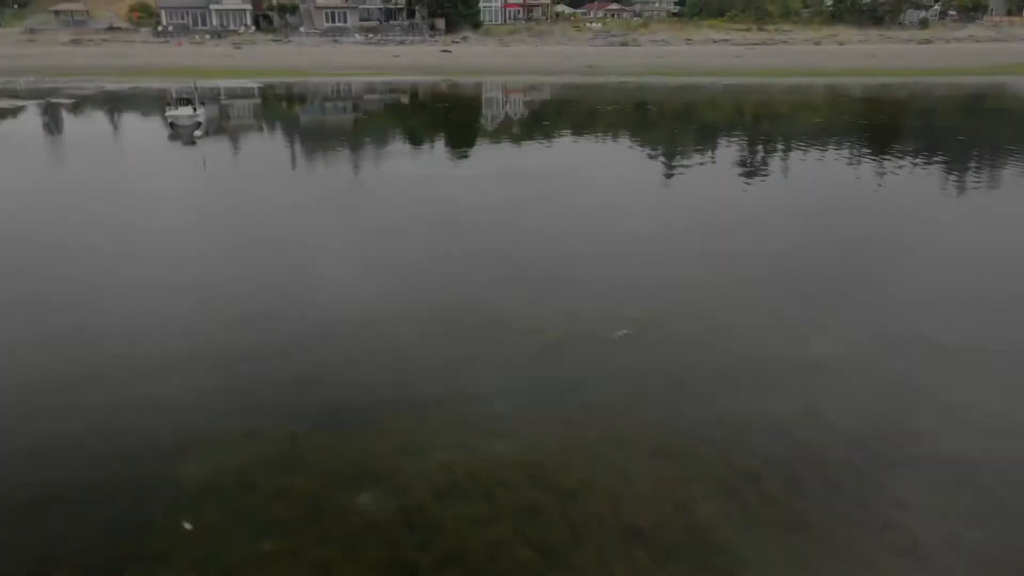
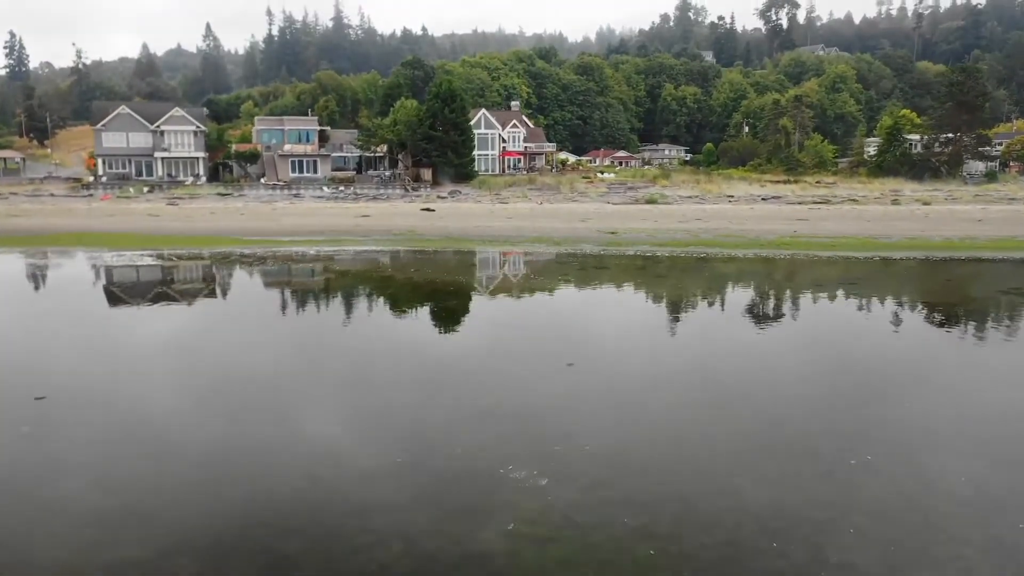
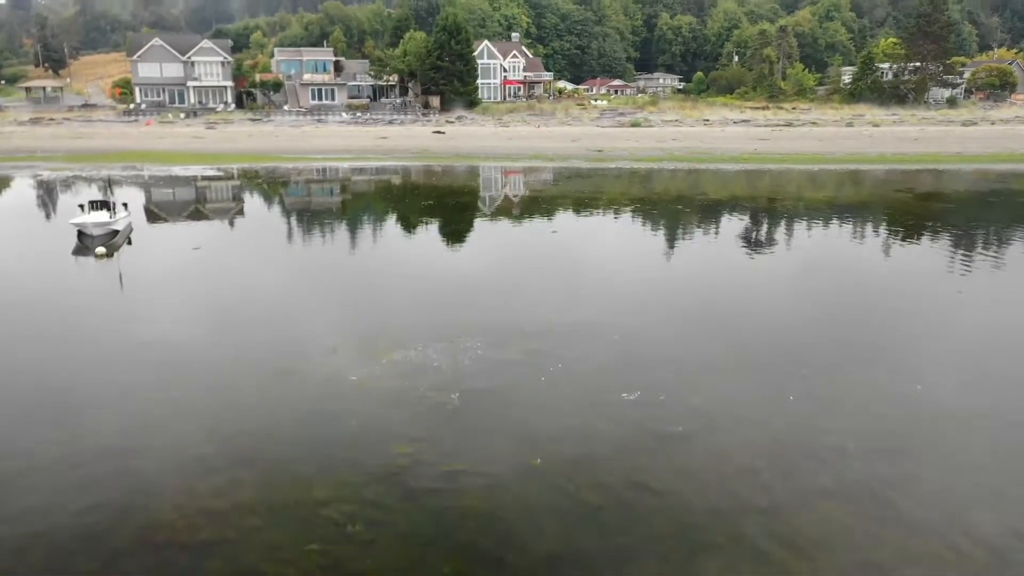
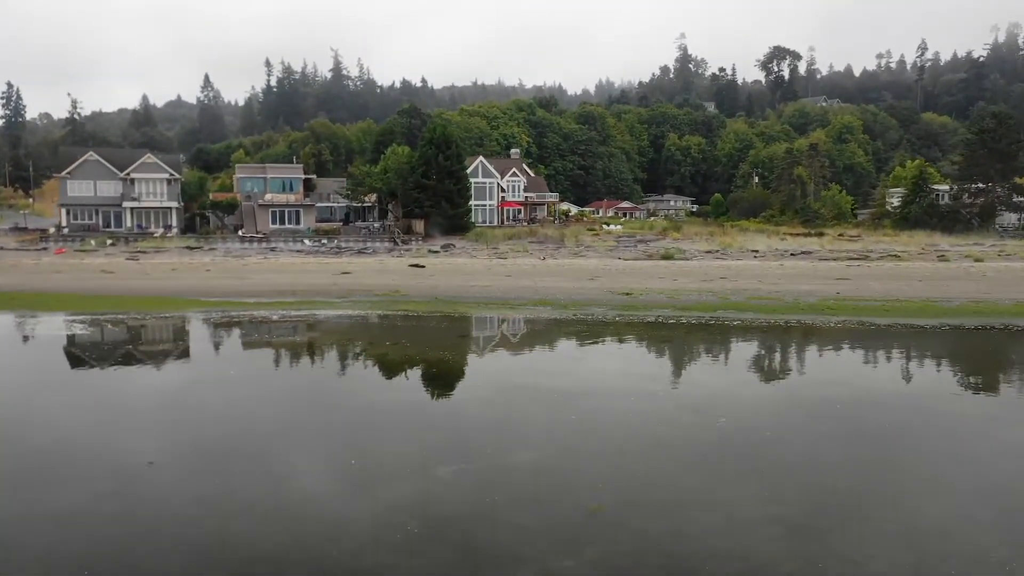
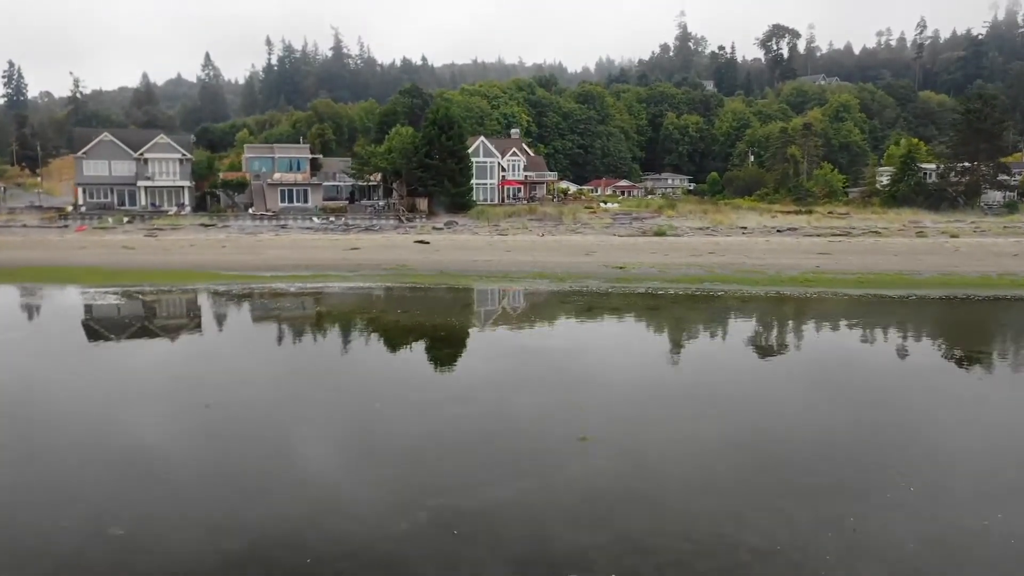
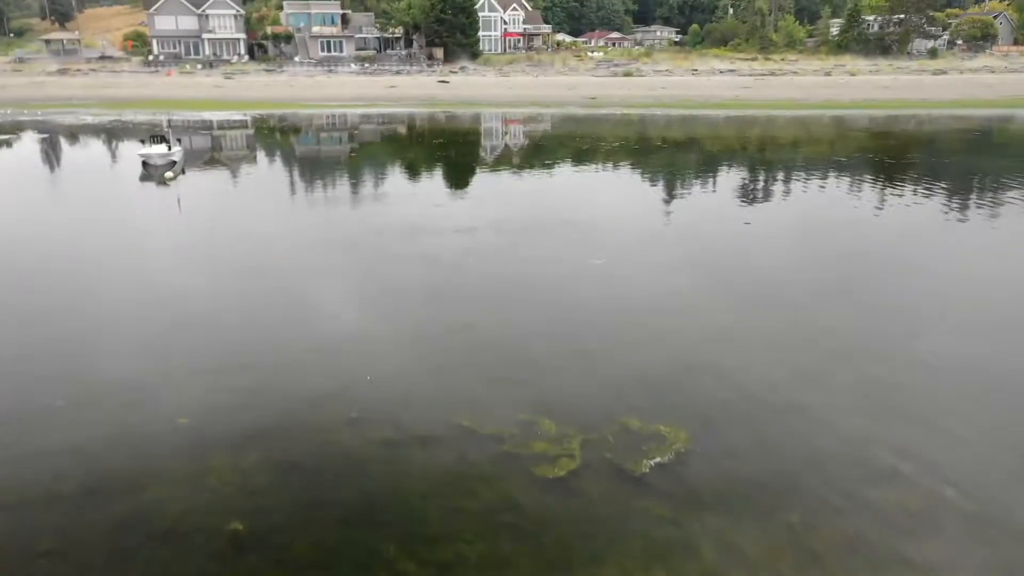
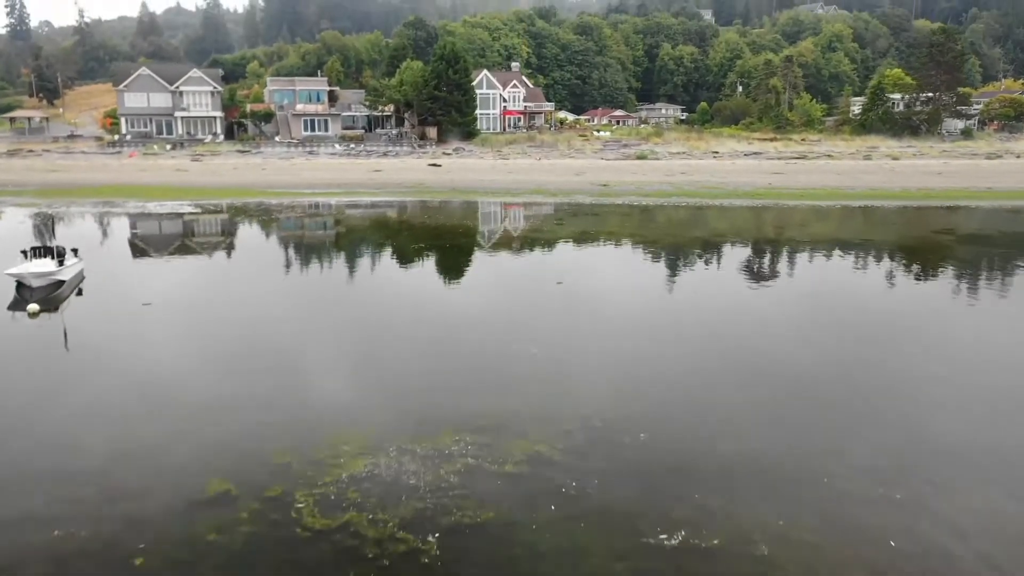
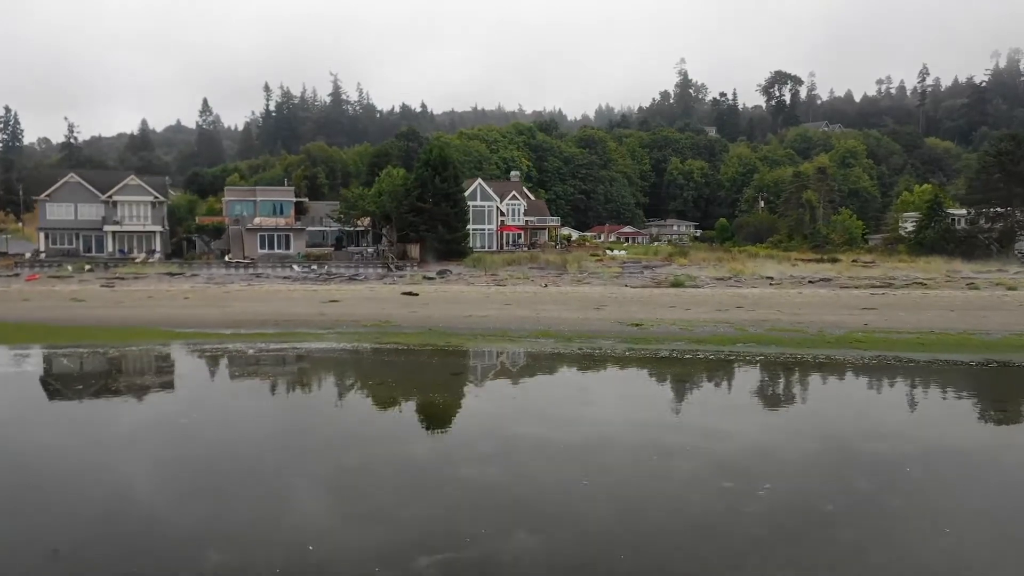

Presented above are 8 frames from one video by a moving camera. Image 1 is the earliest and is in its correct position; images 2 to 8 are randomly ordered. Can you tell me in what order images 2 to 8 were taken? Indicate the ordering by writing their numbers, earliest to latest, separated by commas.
6, 3, 7, 2, 5, 4, 8
